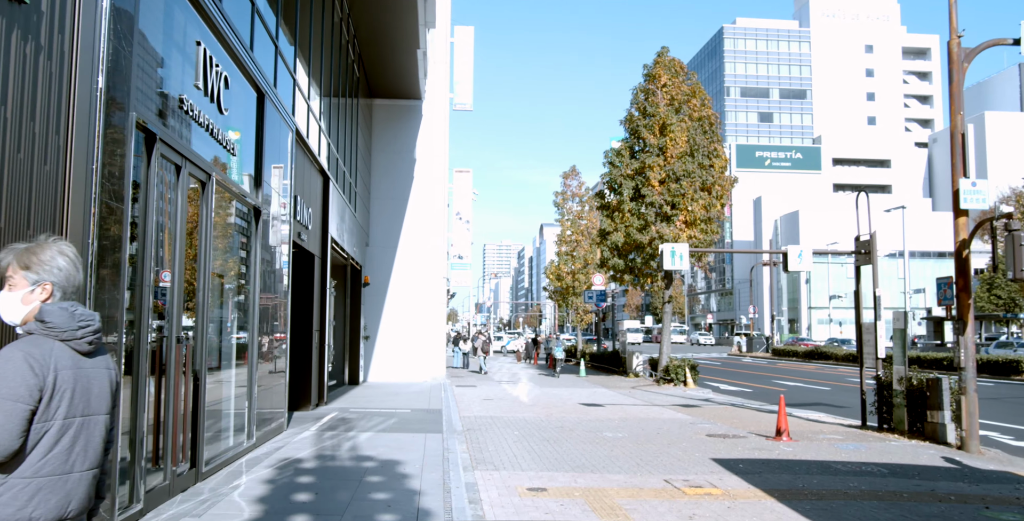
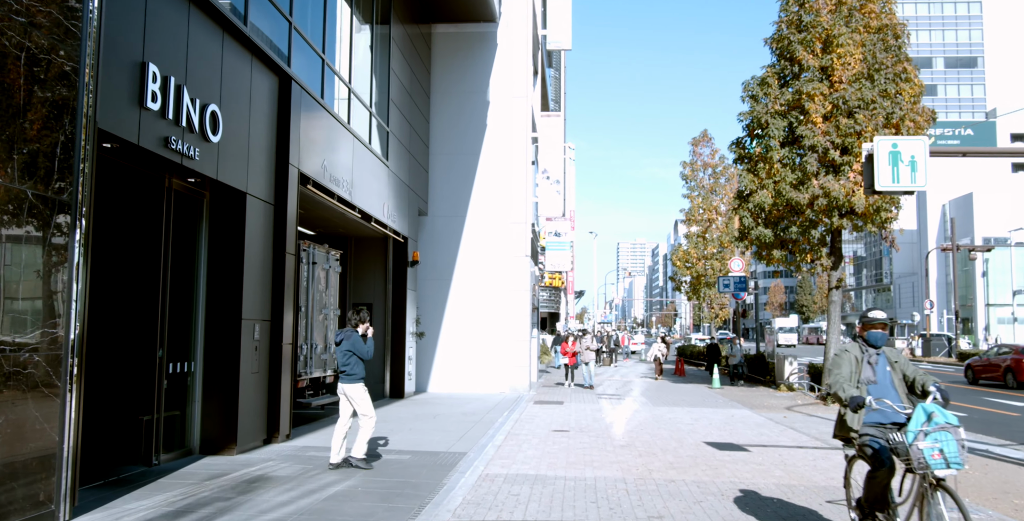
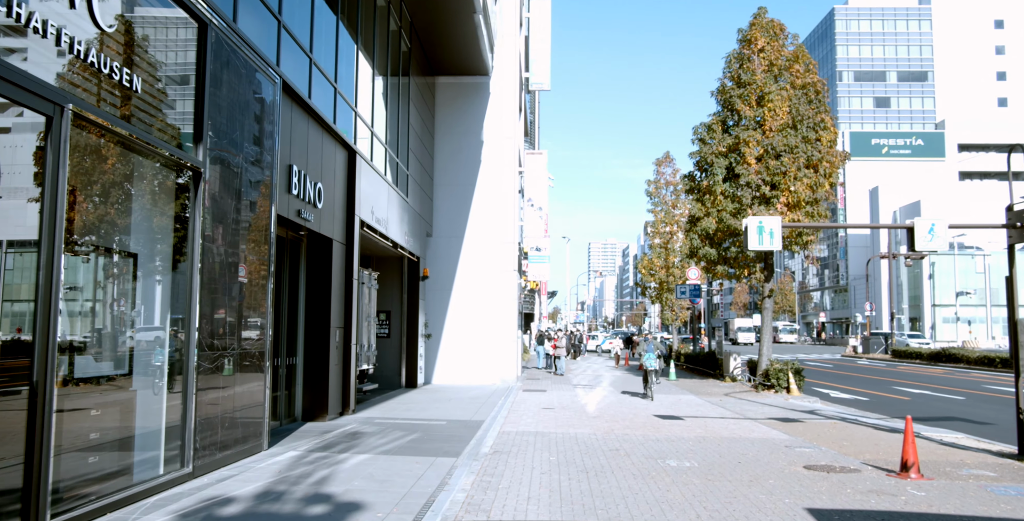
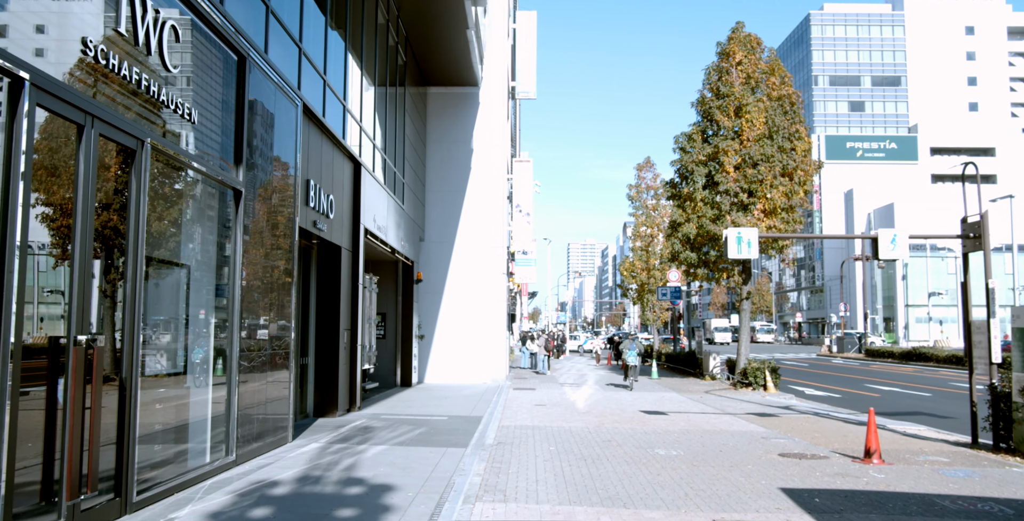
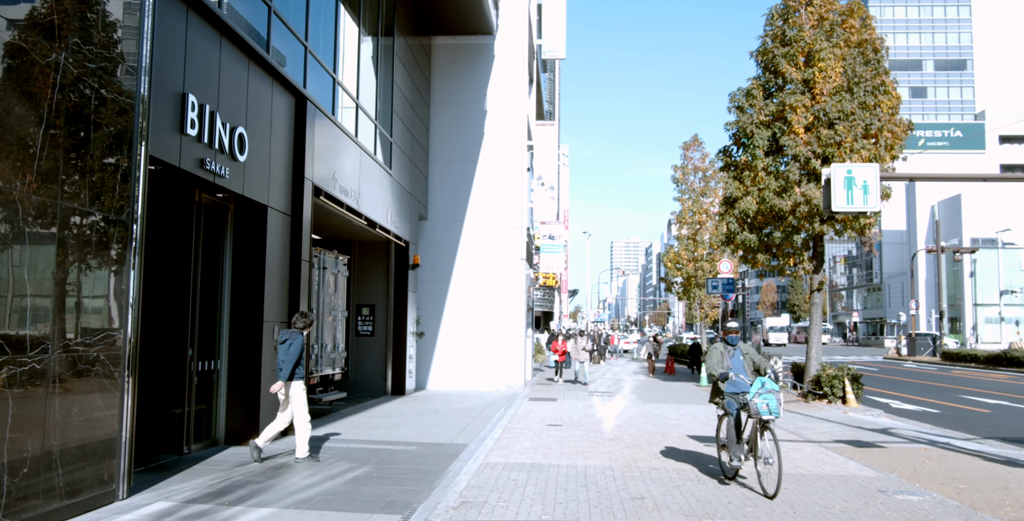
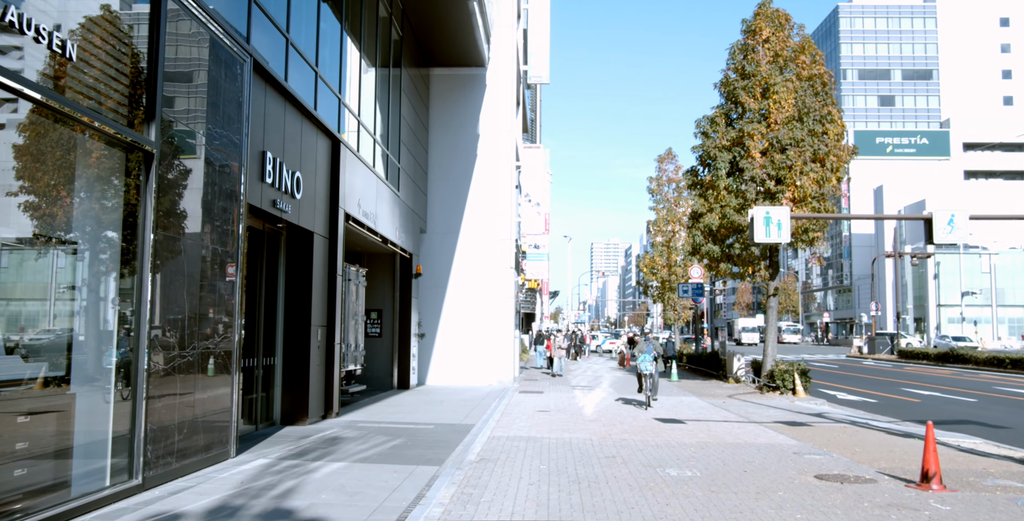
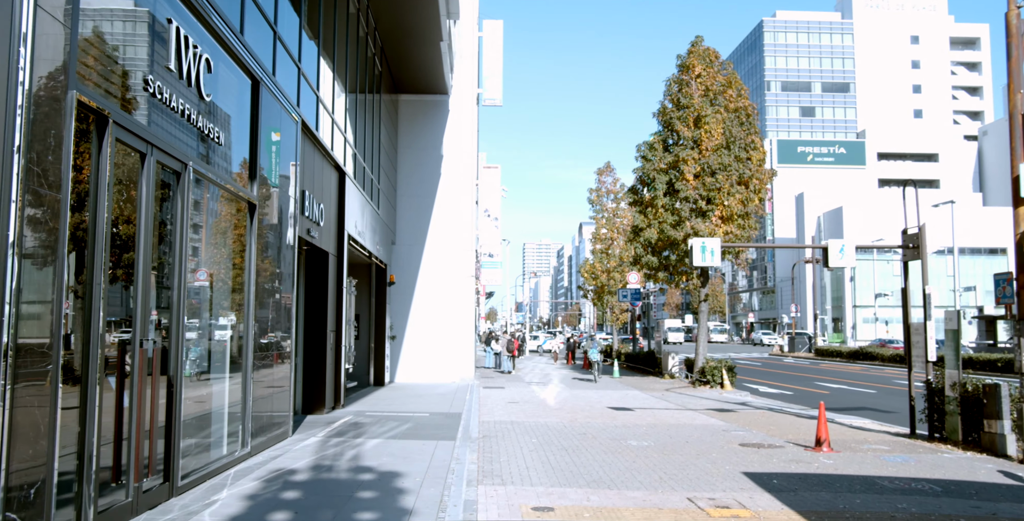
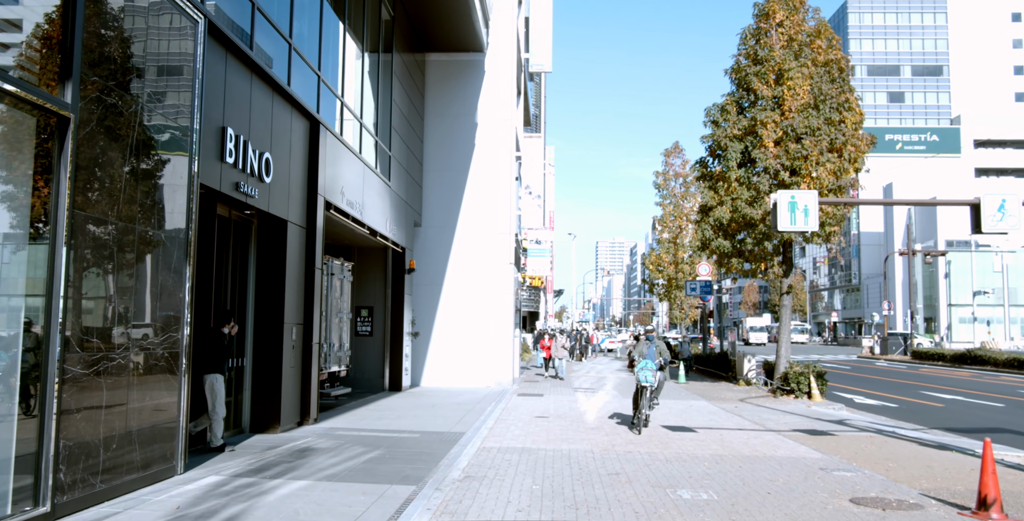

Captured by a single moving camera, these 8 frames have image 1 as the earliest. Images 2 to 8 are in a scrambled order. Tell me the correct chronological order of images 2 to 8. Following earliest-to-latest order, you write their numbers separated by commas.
7, 4, 3, 6, 8, 5, 2
